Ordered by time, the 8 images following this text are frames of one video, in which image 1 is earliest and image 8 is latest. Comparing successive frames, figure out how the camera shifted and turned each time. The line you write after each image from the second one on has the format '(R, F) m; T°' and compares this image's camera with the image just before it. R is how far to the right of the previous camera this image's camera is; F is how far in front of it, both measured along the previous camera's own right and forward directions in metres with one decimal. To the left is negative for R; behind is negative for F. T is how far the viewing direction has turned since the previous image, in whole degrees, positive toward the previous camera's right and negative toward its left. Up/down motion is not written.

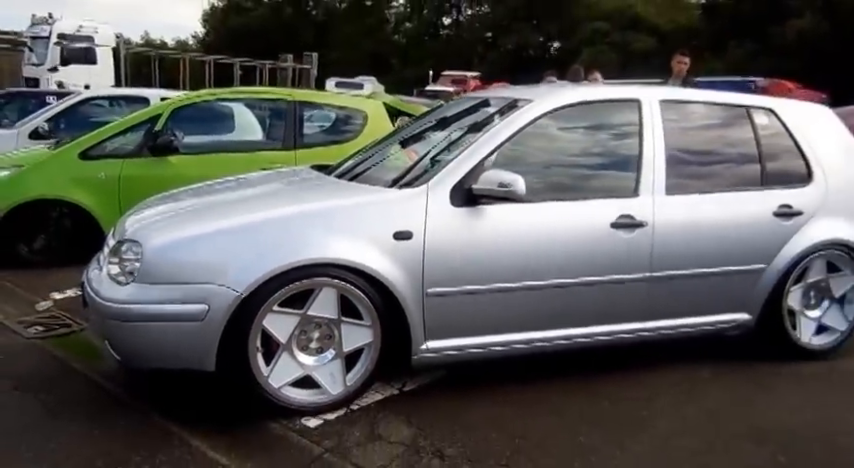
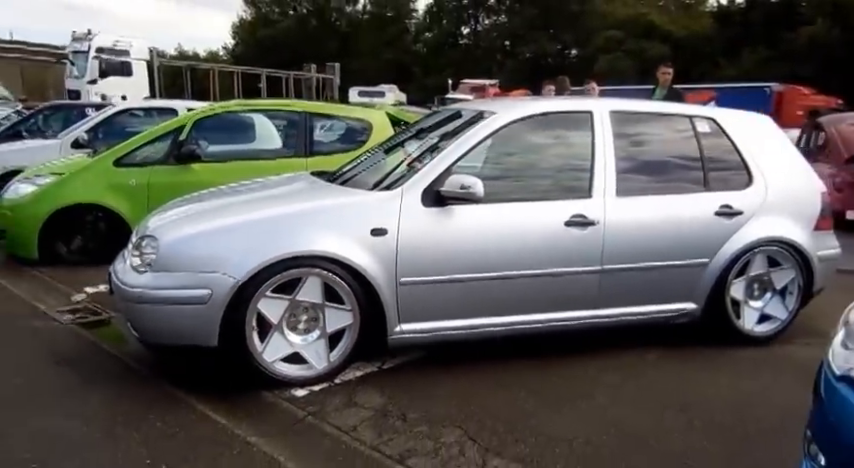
(+0.3, -0.5) m; -2°
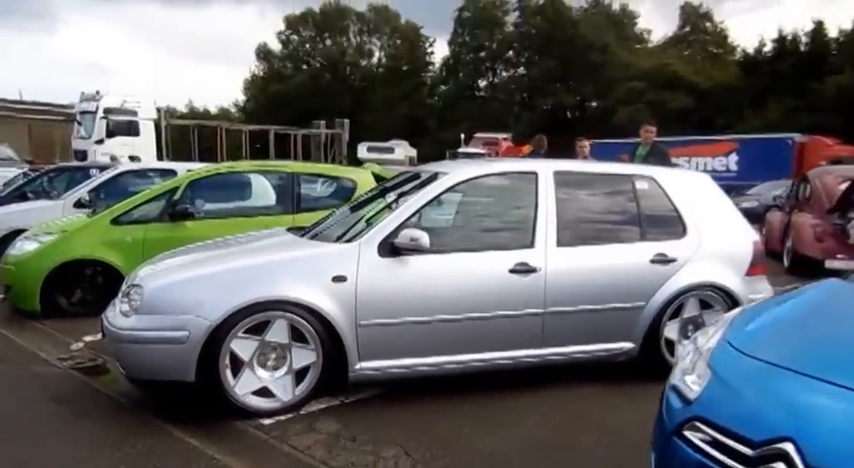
(+0.3, -0.6) m; 0°
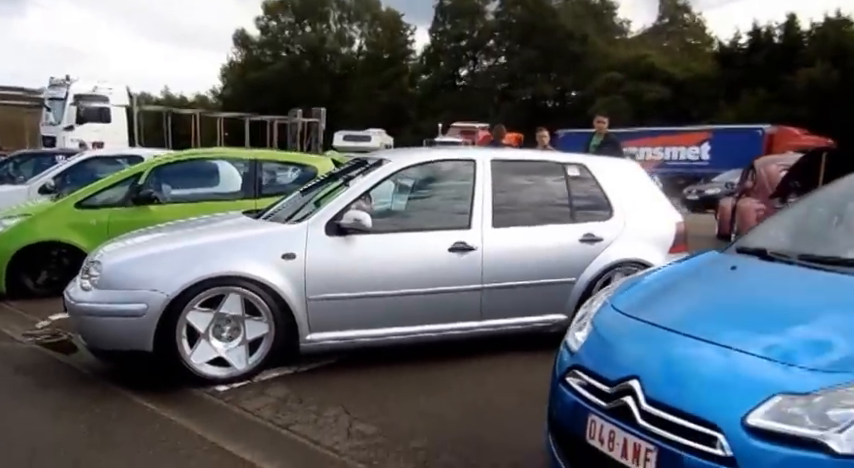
(+0.2, -0.4) m; +2°
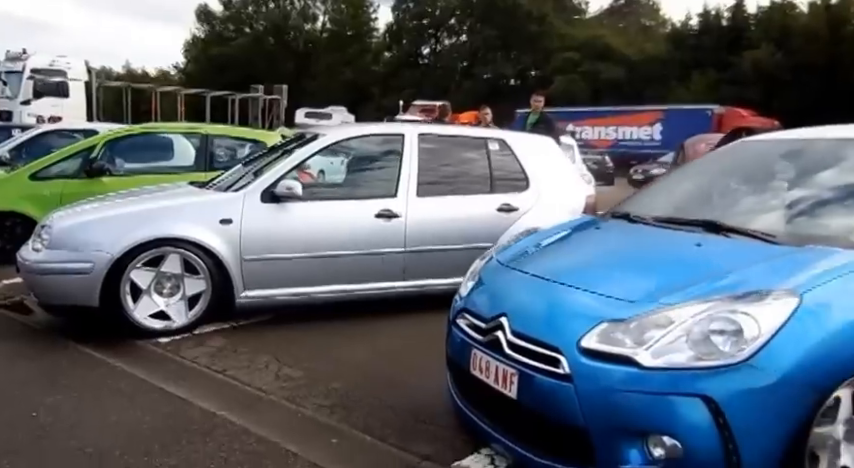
(+0.2, -0.5) m; +3°
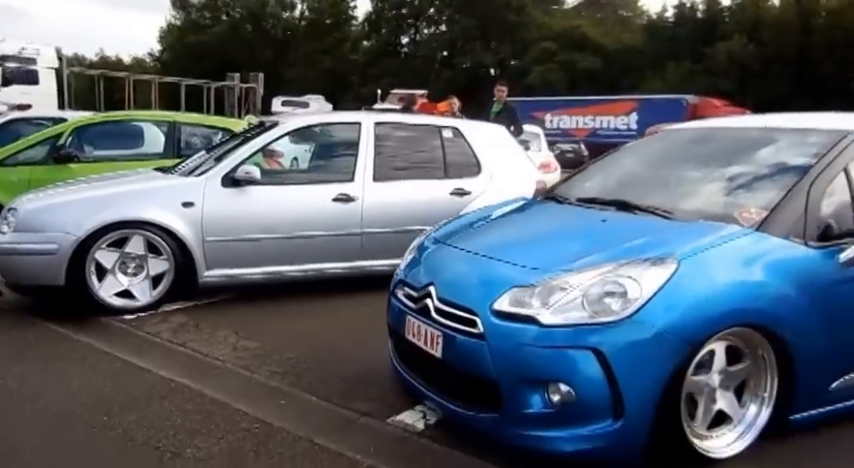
(+0.2, -0.3) m; +2°
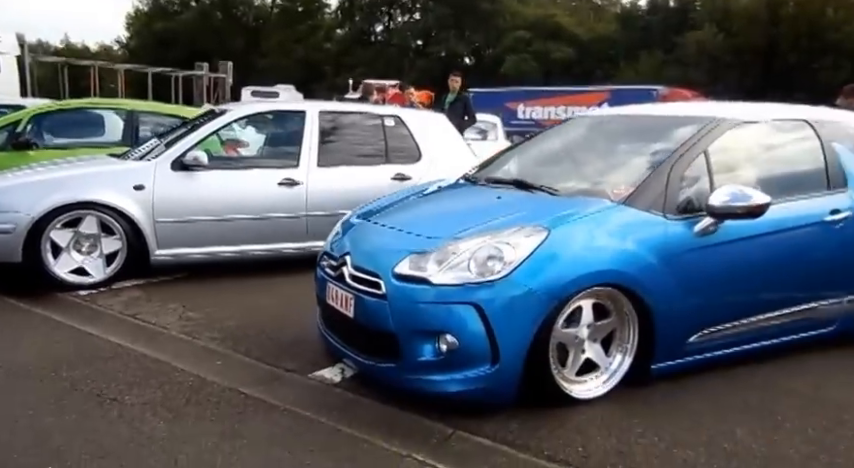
(+0.3, -0.4) m; +2°
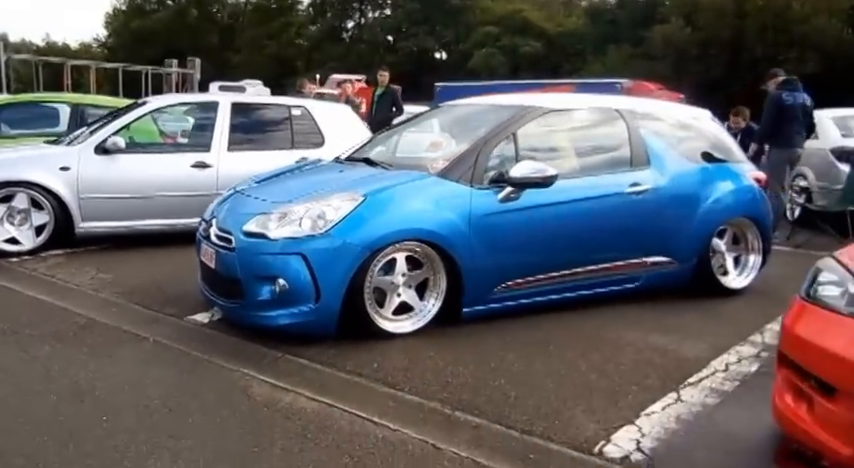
(+0.8, -0.7) m; +1°
